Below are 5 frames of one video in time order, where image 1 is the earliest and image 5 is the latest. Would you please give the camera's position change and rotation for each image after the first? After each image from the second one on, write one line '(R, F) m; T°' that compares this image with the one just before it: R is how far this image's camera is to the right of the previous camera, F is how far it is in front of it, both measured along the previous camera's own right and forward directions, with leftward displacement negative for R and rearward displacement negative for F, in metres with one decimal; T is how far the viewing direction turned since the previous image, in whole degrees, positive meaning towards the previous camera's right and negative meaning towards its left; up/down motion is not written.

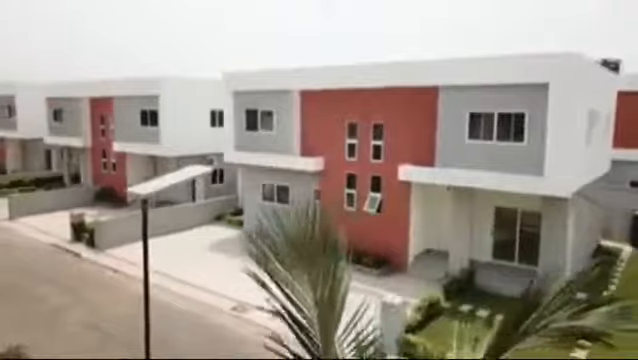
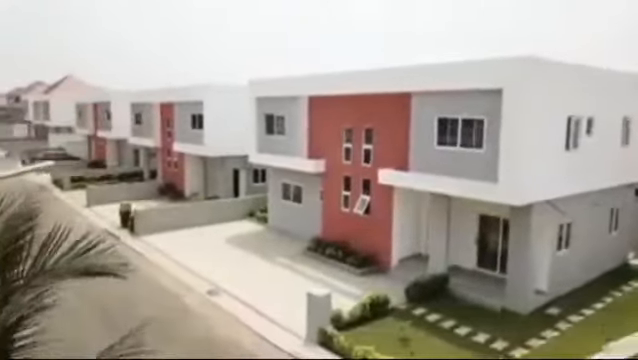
(+1.3, -0.1) m; -14°
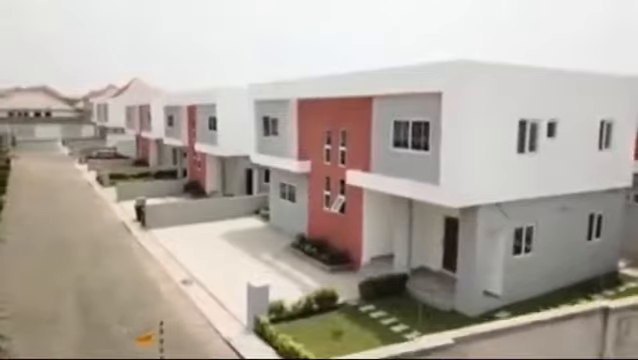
(+0.9, -0.1) m; -8°
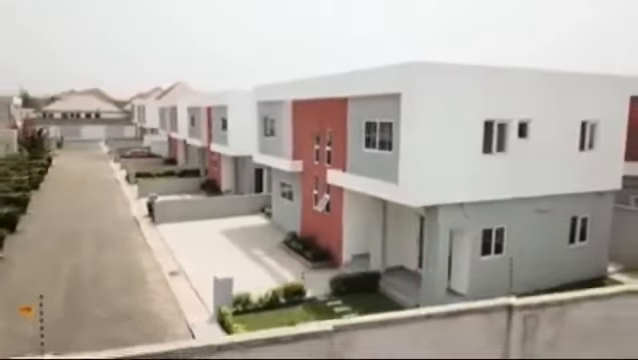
(+0.6, -0.1) m; -6°
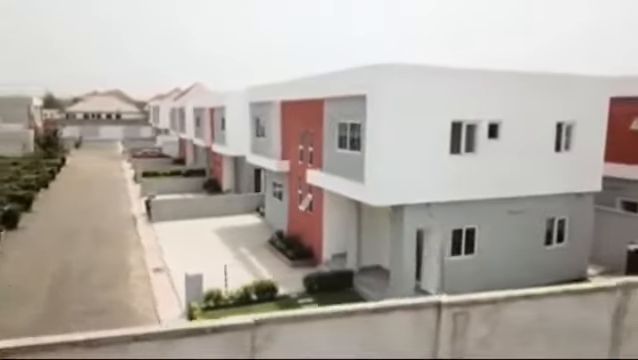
(+0.4, -0.1) m; -3°
